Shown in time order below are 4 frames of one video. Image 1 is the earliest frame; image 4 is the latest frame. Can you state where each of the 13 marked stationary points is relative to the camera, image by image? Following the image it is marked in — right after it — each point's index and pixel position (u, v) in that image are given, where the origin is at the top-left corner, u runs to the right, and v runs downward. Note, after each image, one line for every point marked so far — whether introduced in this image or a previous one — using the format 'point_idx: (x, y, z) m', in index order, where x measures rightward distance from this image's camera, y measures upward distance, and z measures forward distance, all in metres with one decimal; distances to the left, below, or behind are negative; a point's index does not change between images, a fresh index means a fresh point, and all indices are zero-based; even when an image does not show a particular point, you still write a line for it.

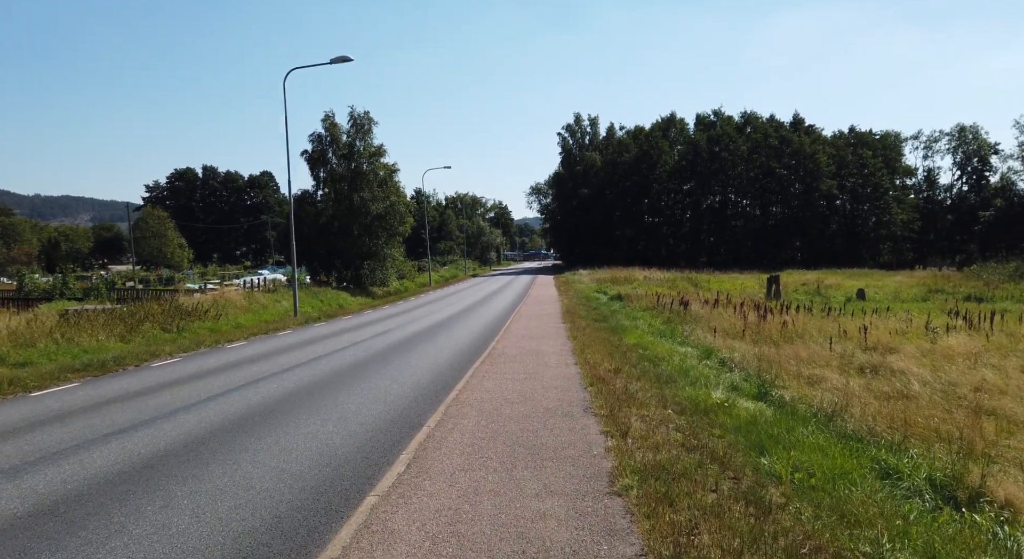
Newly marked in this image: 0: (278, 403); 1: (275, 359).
0: (-3.2, -1.7, +9.9) m
1: (-5.1, -1.7, +16.1) m
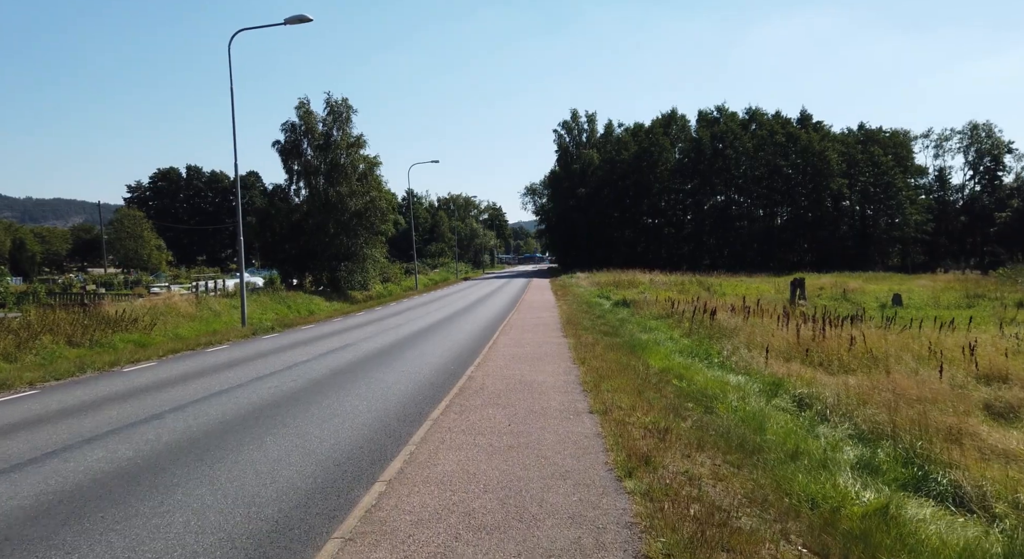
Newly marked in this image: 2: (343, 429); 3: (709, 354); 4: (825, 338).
0: (-3.4, -1.7, +5.6) m
1: (-5.4, -1.7, +11.7) m
2: (-1.8, -1.6, +7.7) m
3: (+3.9, -1.5, +14.2) m
4: (+6.5, -1.2, +14.9) m
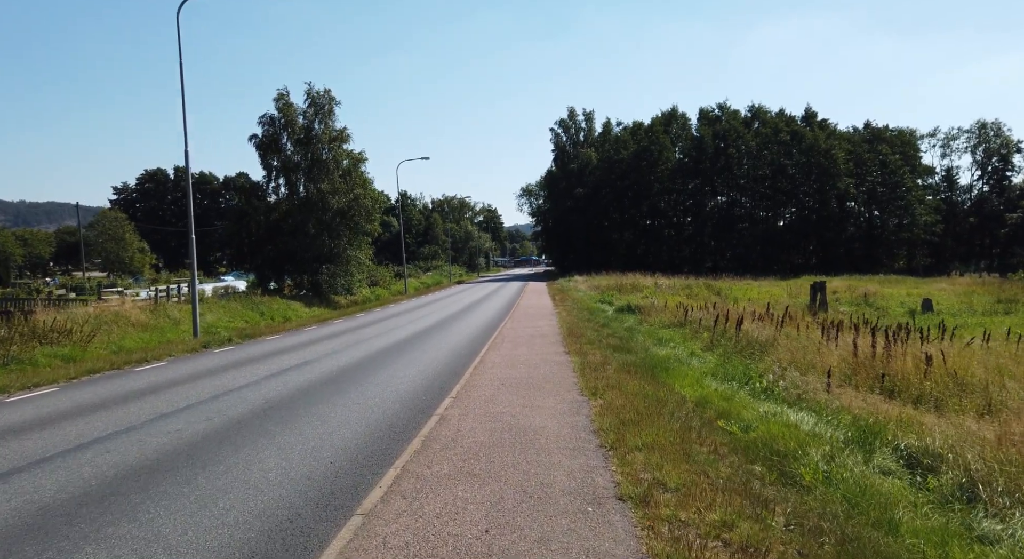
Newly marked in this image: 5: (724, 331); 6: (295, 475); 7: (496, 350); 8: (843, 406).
0: (-3.5, -1.7, +2.6) m
1: (-5.5, -1.8, +8.7) m
2: (-1.9, -1.7, +4.7) m
3: (+3.8, -1.6, +11.3) m
4: (+6.4, -1.3, +12.0) m
5: (+5.2, -1.3, +17.6) m
6: (-1.9, -1.7, +6.1) m
7: (-0.4, -1.6, +16.0) m
8: (+4.1, -1.6, +8.9) m
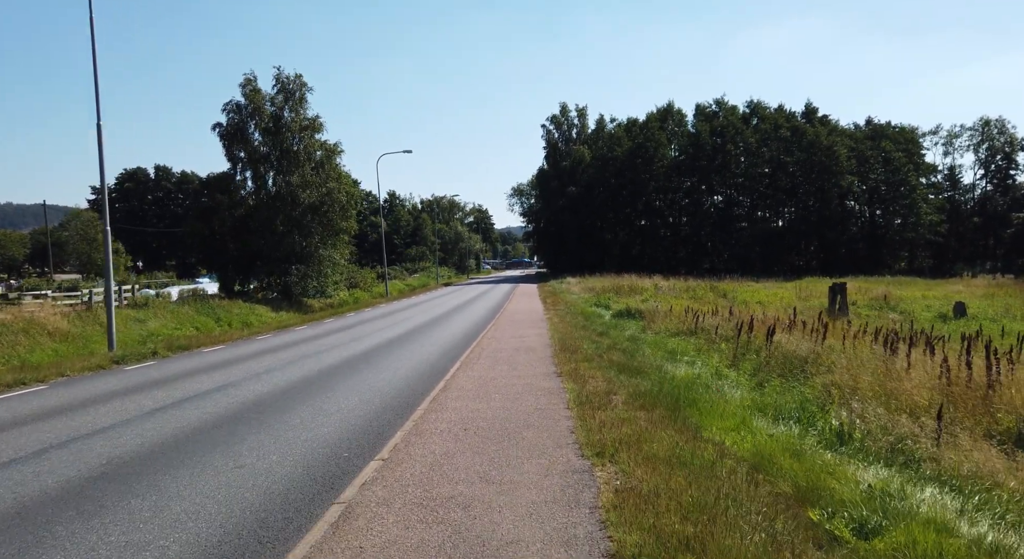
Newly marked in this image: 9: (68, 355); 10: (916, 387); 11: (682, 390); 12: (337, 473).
0: (-3.8, -1.7, -0.7) m
1: (-5.9, -1.8, +5.4) m
2: (-2.2, -1.6, +1.5) m
3: (+3.4, -1.6, +8.0) m
4: (+6.0, -1.3, +8.8) m
5: (+4.8, -1.3, +14.4) m
6: (-2.2, -1.6, +2.8) m
7: (-0.8, -1.6, +12.7) m
8: (+3.8, -1.5, +5.6) m
9: (-11.3, -1.9, +18.3) m
10: (+4.9, -1.3, +8.7) m
11: (+2.2, -1.5, +9.4) m
12: (-1.5, -1.6, +6.0) m
